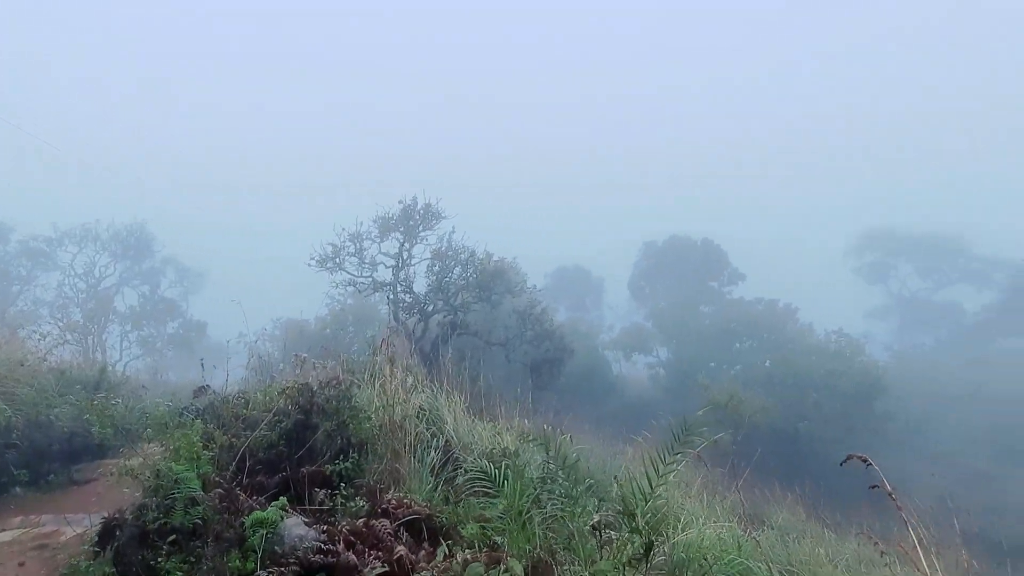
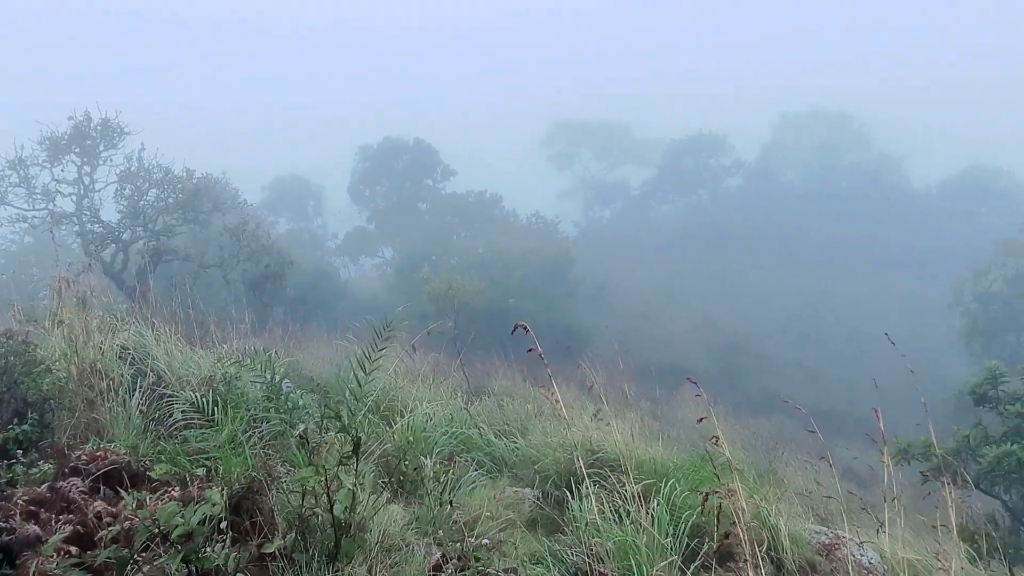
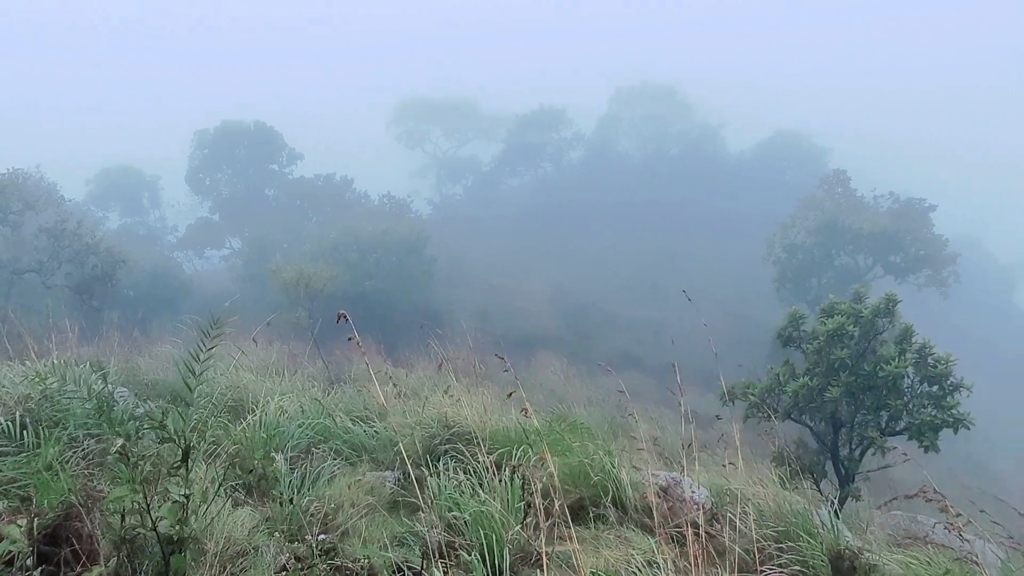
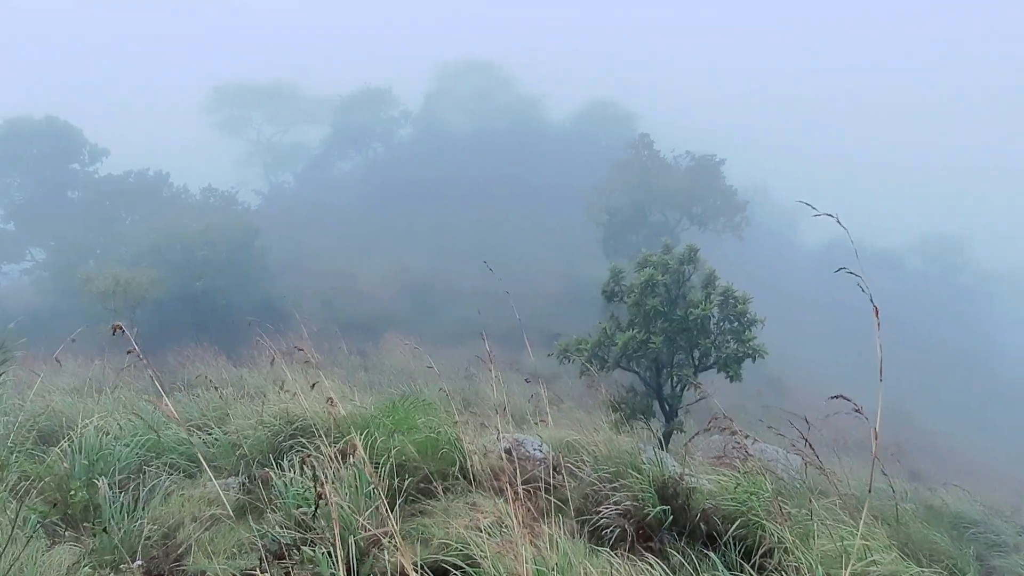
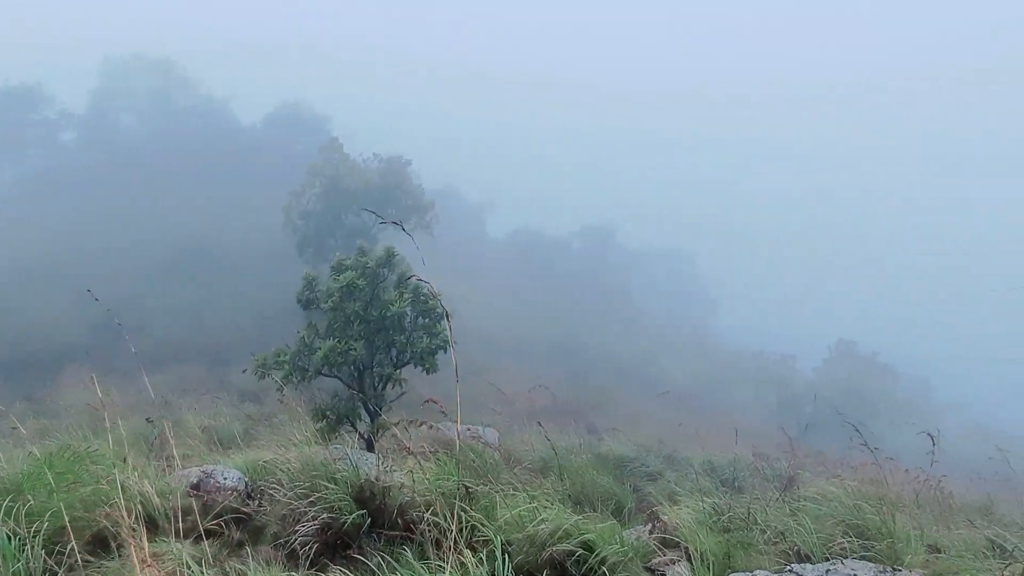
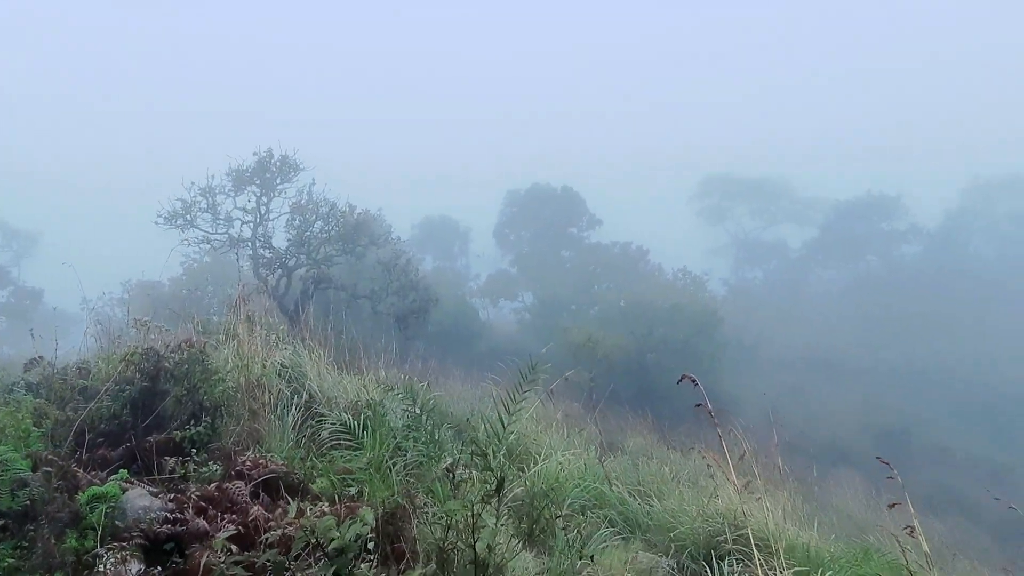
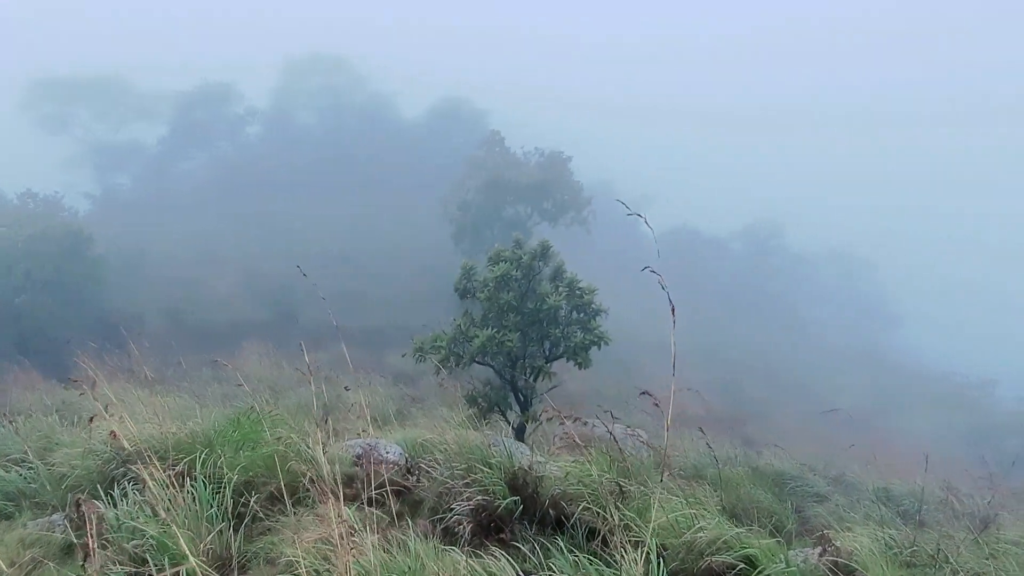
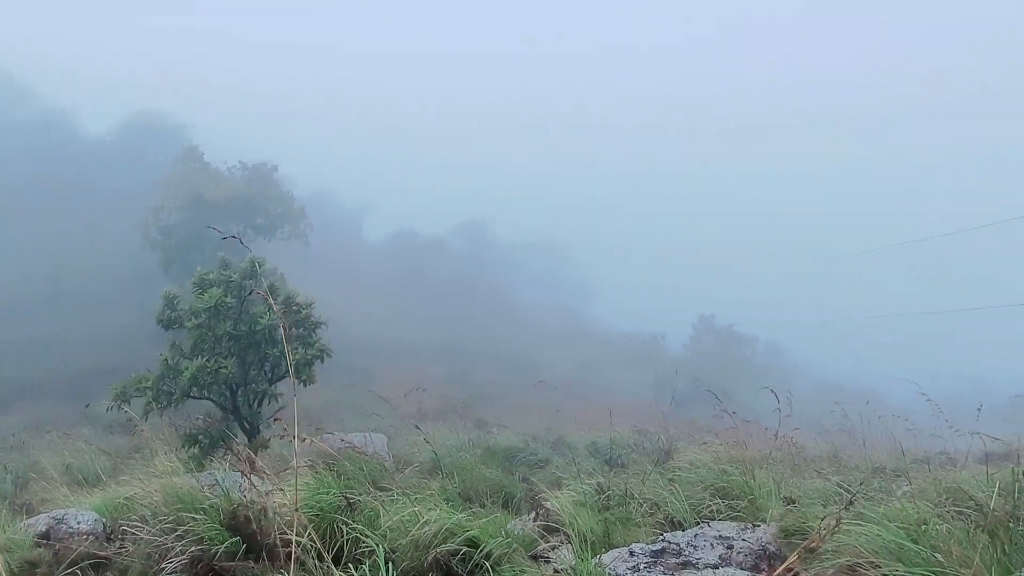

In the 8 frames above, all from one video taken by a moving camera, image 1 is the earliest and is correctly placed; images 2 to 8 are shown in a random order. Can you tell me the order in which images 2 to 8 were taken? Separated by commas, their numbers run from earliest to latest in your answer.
6, 2, 3, 4, 7, 5, 8
